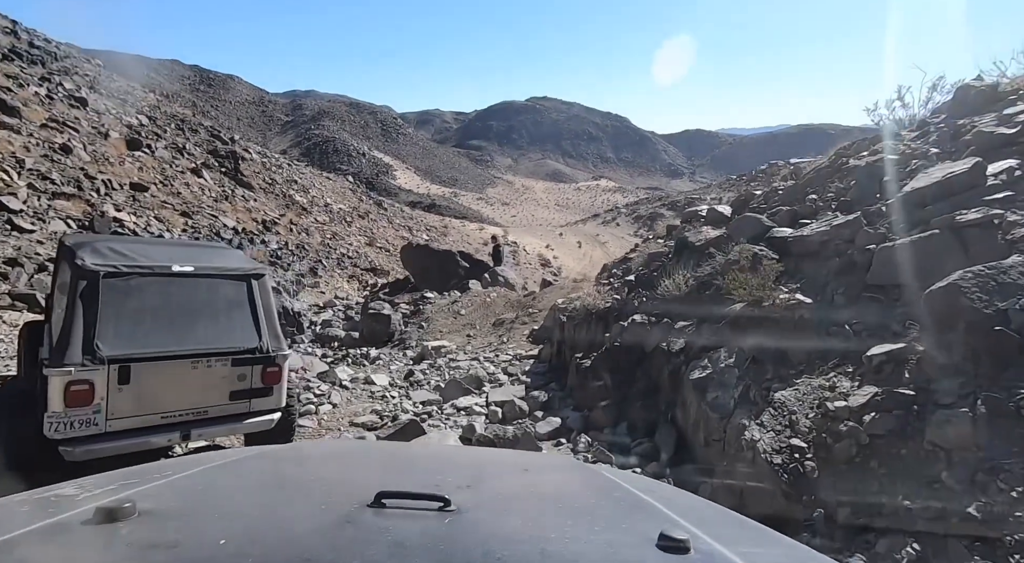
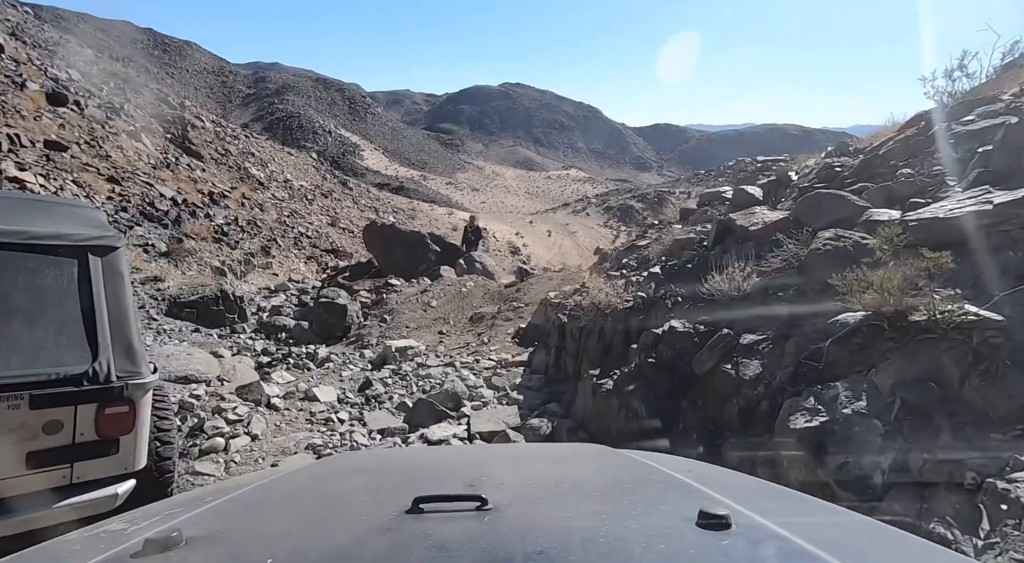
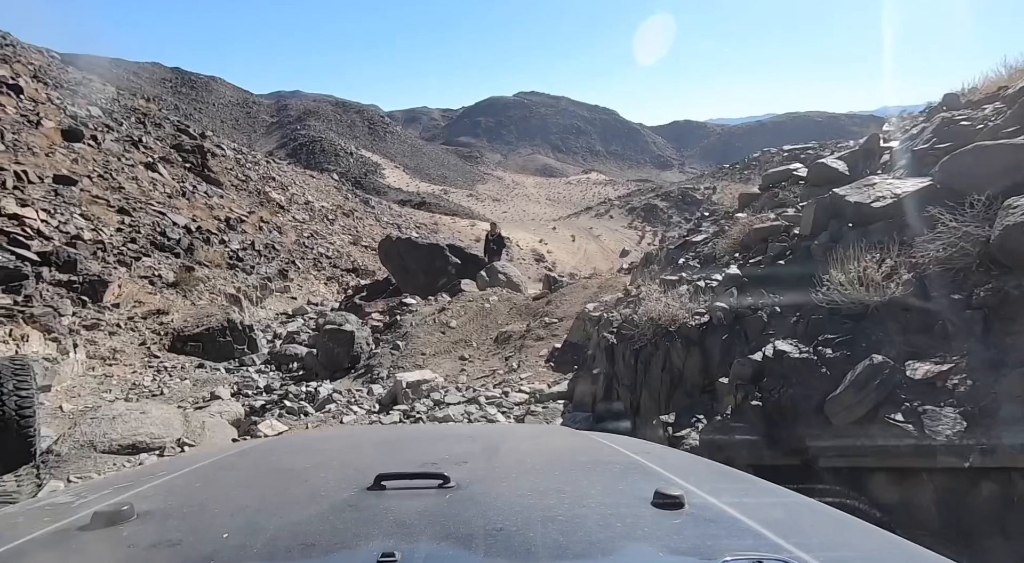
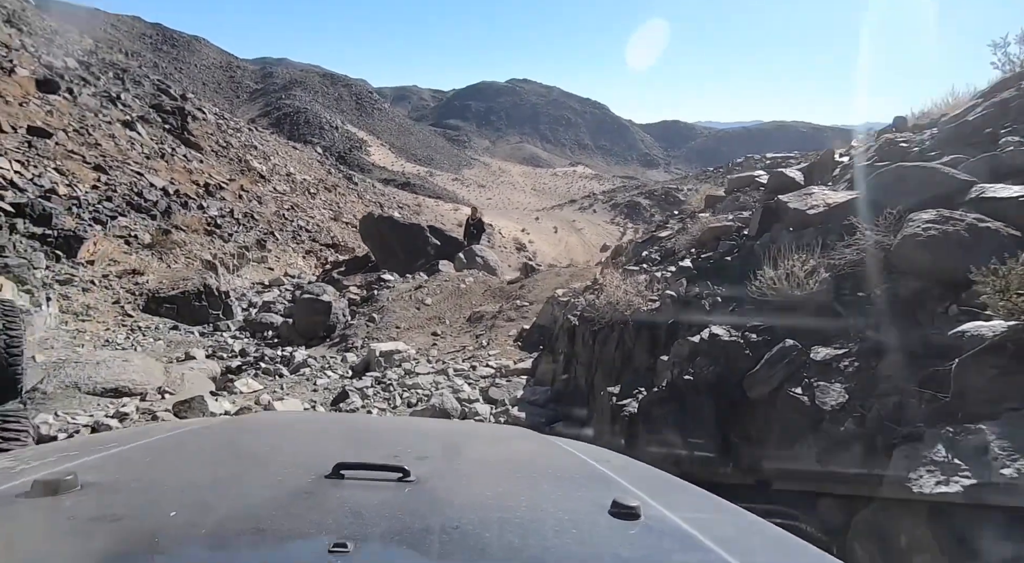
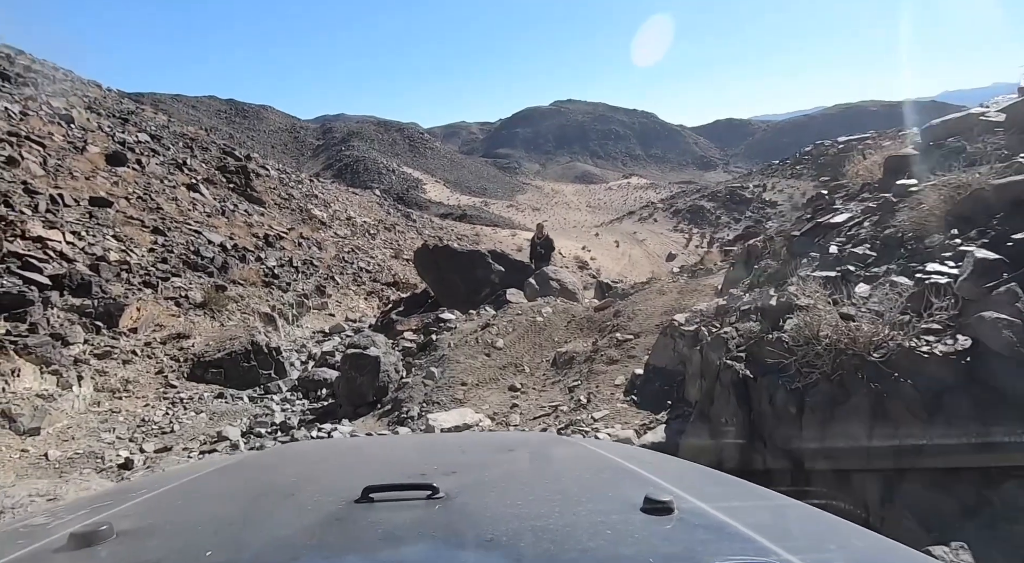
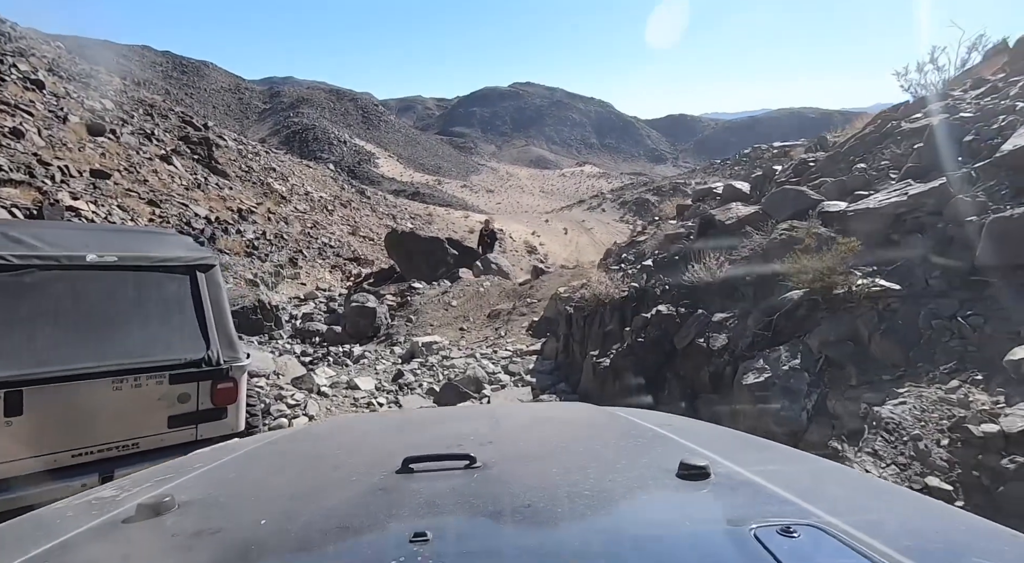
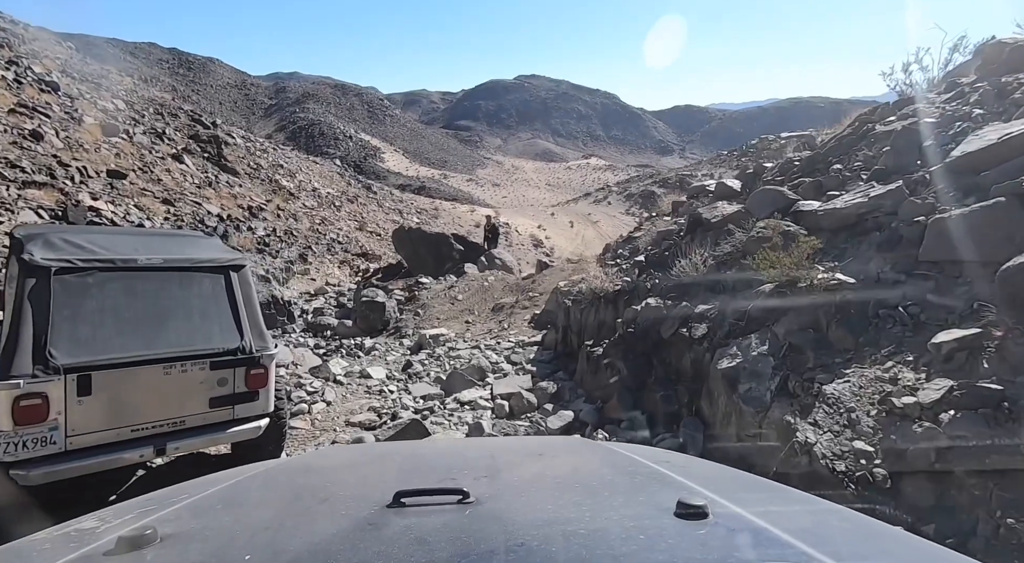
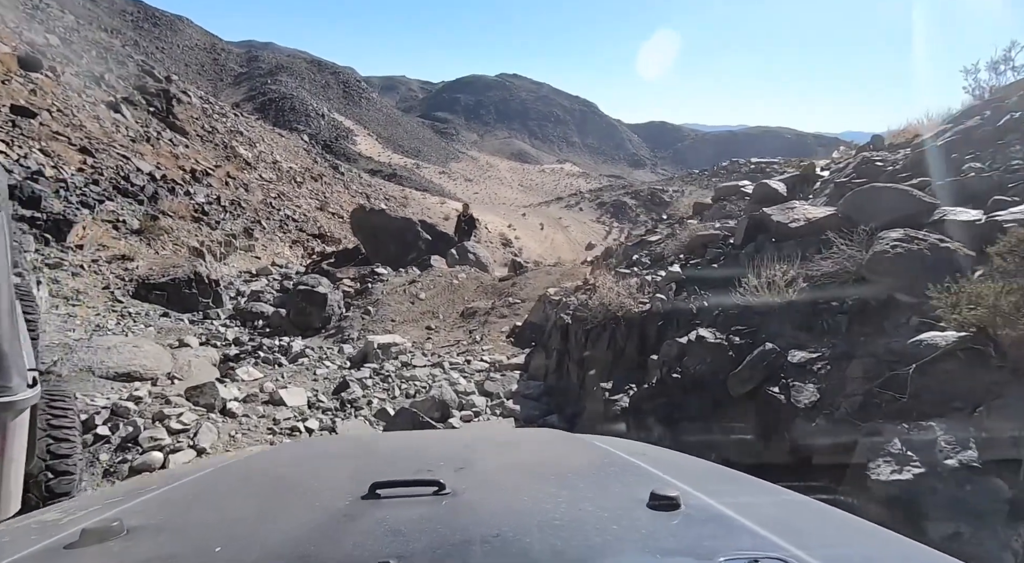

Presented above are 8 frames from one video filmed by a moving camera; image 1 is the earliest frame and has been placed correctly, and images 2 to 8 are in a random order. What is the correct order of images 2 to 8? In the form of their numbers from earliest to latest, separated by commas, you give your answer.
7, 6, 2, 8, 4, 3, 5
